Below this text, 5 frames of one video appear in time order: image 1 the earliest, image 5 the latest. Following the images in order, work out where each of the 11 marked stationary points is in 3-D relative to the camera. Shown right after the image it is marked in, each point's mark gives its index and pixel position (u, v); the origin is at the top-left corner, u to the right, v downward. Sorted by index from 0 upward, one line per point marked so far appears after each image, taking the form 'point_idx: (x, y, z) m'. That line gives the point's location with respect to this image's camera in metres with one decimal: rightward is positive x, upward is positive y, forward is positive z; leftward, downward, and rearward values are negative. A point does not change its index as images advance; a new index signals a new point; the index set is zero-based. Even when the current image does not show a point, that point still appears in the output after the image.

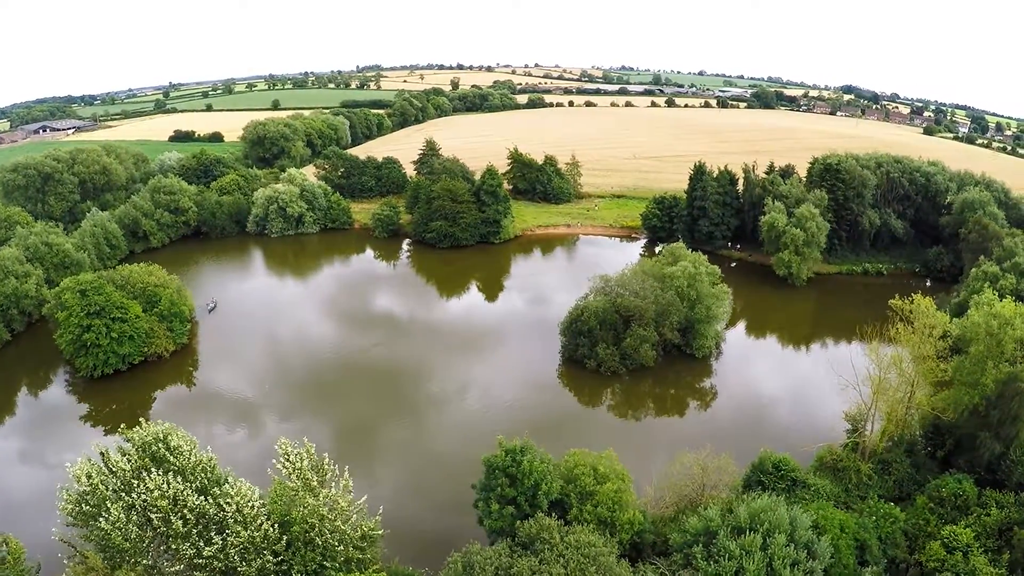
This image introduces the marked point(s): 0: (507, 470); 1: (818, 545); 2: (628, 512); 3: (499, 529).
0: (+0.1, -4.6, +15.3) m
1: (+7.4, -6.1, +14.7) m
2: (+3.0, -5.6, +15.2) m
3: (-0.1, -6.0, +14.7) m
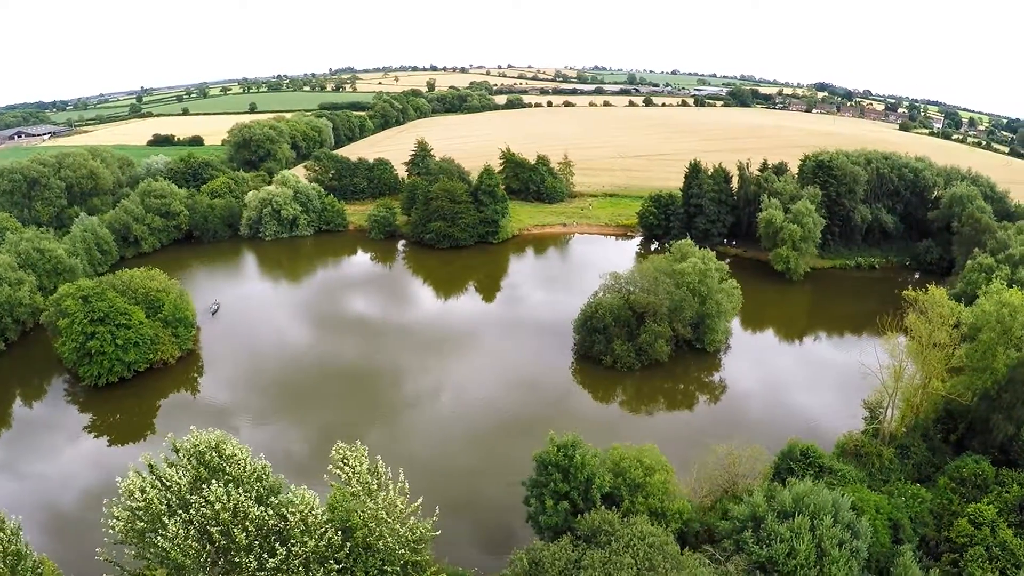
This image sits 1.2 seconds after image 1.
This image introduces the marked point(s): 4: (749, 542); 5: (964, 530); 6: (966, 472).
0: (+1.3, -4.6, +15.6) m
1: (+8.7, -5.9, +15.2) m
2: (+4.2, -5.5, +15.5) m
3: (+1.2, -5.9, +15.0) m
4: (+5.7, -6.0, +14.6) m
5: (+12.4, -6.5, +16.8) m
6: (+14.1, -5.6, +18.9) m
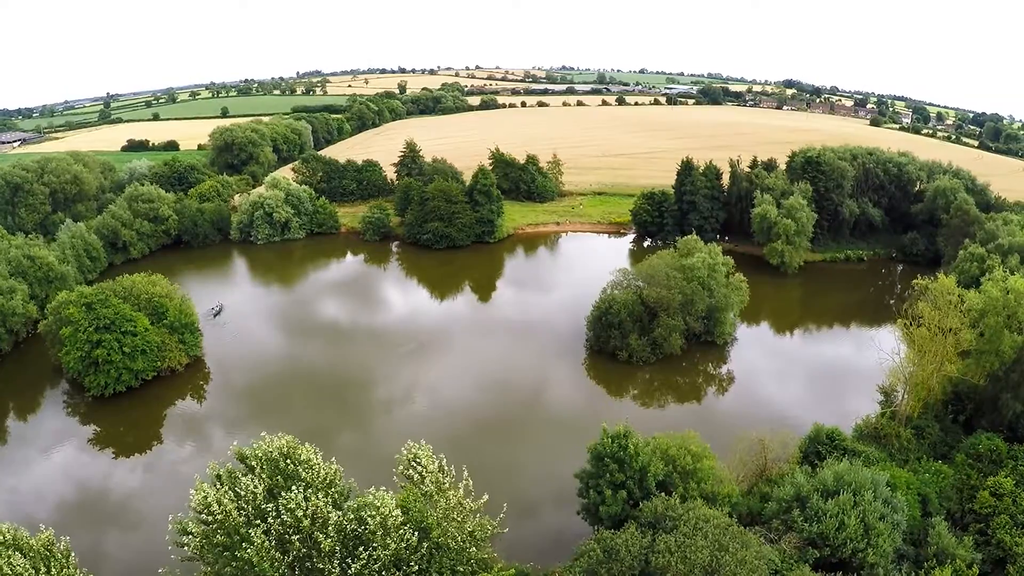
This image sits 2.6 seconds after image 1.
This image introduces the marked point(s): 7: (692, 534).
0: (+2.7, -4.4, +16.0) m
1: (+10.0, -5.6, +15.9) m
2: (+5.6, -5.3, +16.1) m
3: (+2.6, -5.8, +15.5) m
4: (+7.1, -5.8, +15.2) m
5: (+13.8, -6.2, +17.7) m
6: (+15.3, -5.2, +19.9) m
7: (+3.8, -5.2, +12.9) m
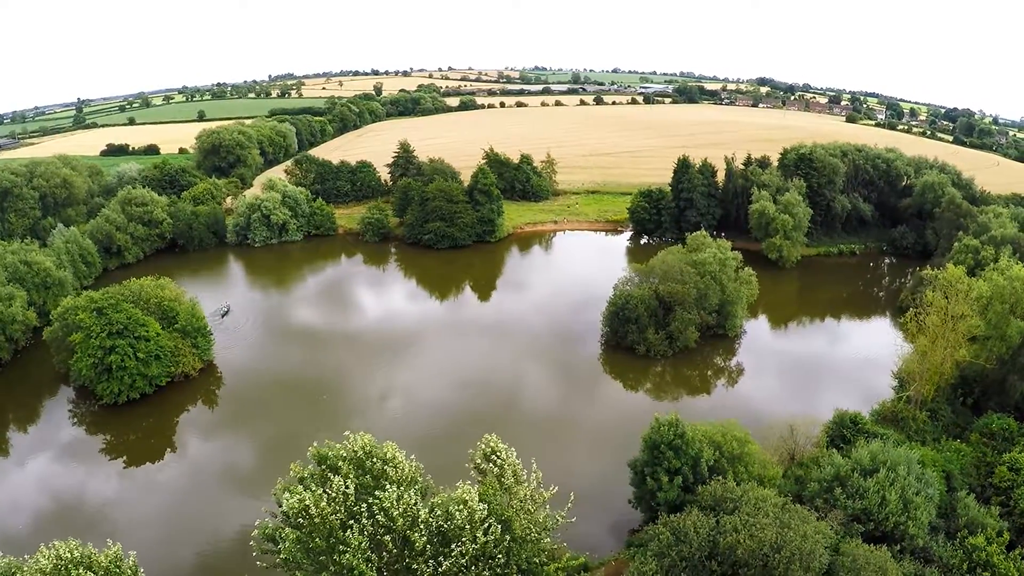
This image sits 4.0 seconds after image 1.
0: (+4.1, -4.2, +16.7) m
1: (+11.5, -5.2, +16.8) m
2: (+7.1, -5.0, +16.9) m
3: (+4.1, -5.6, +16.1) m
4: (+8.6, -5.5, +16.0) m
5: (+15.2, -5.8, +18.7) m
6: (+16.6, -4.8, +20.9) m
7: (+5.4, -5.0, +13.6) m
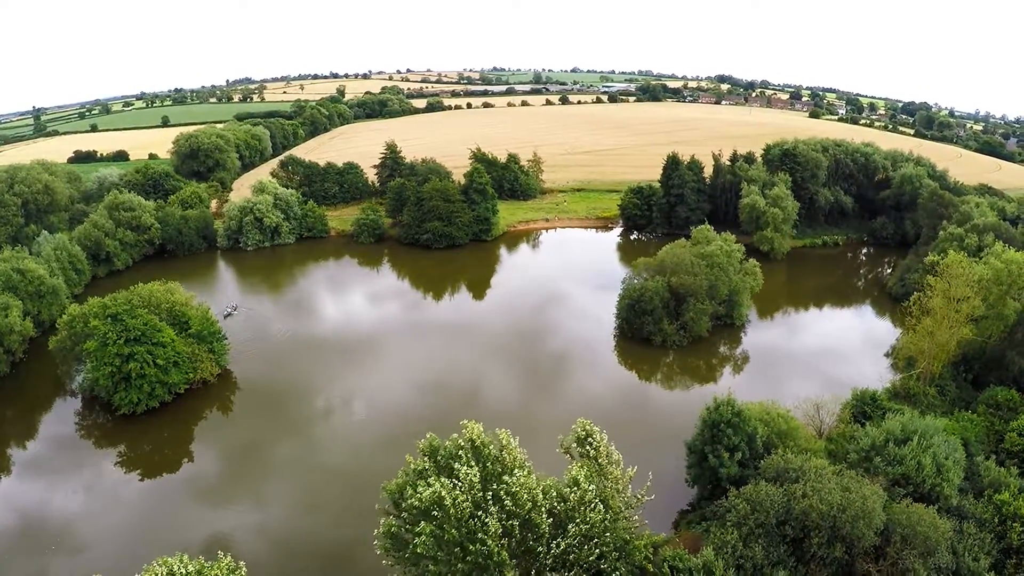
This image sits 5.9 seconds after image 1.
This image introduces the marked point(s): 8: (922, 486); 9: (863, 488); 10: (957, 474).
0: (+5.9, -3.9, +17.8) m
1: (+13.3, -4.7, +18.3) m
2: (+8.9, -4.6, +18.1) m
3: (+5.9, -5.2, +17.3) m
4: (+10.5, -5.1, +17.4) m
5: (+16.9, -5.2, +20.4) m
6: (+18.2, -4.1, +22.7) m
7: (+7.3, -4.6, +14.8) m
8: (+11.3, -5.5, +16.9) m
9: (+8.5, -4.8, +14.9) m
10: (+12.7, -5.3, +17.3) m
